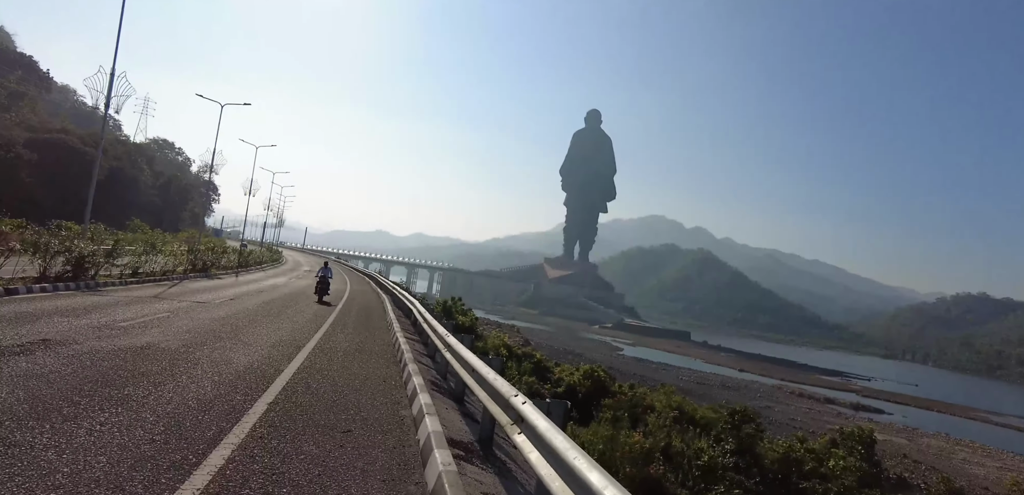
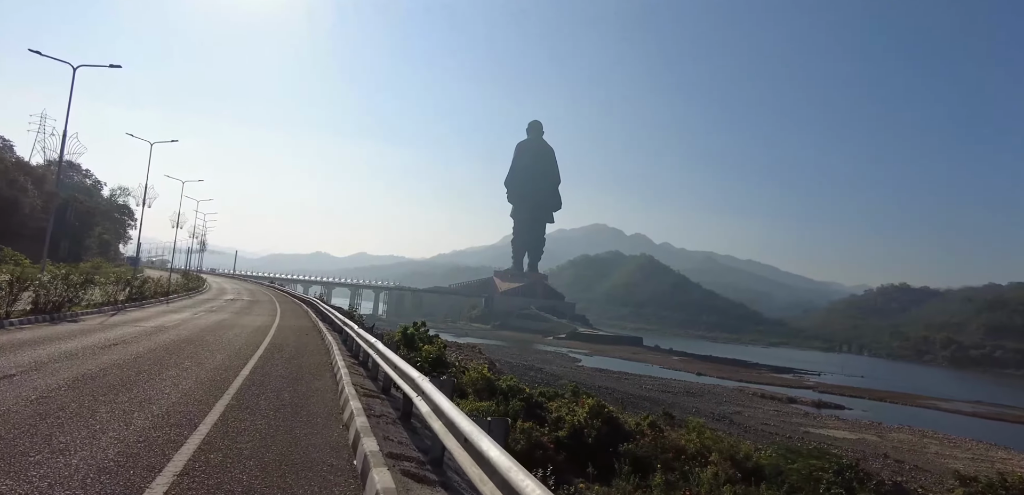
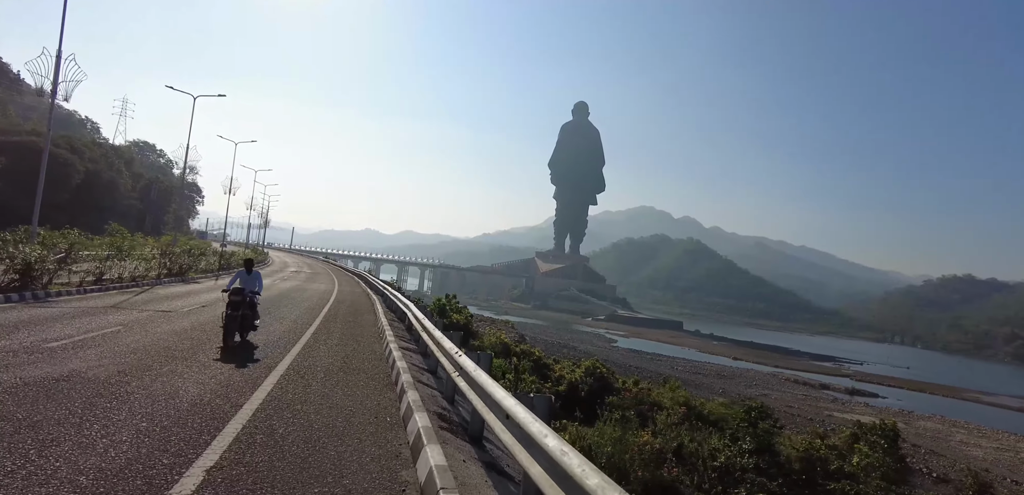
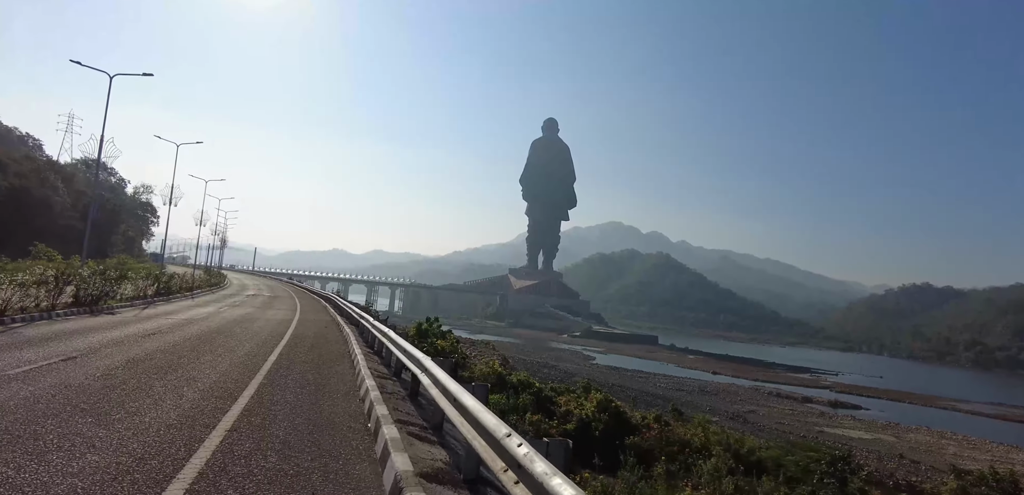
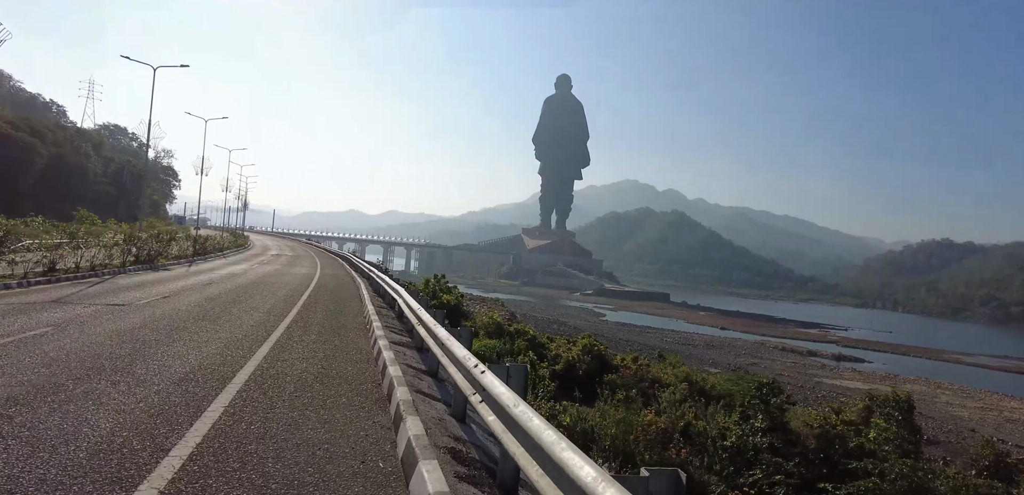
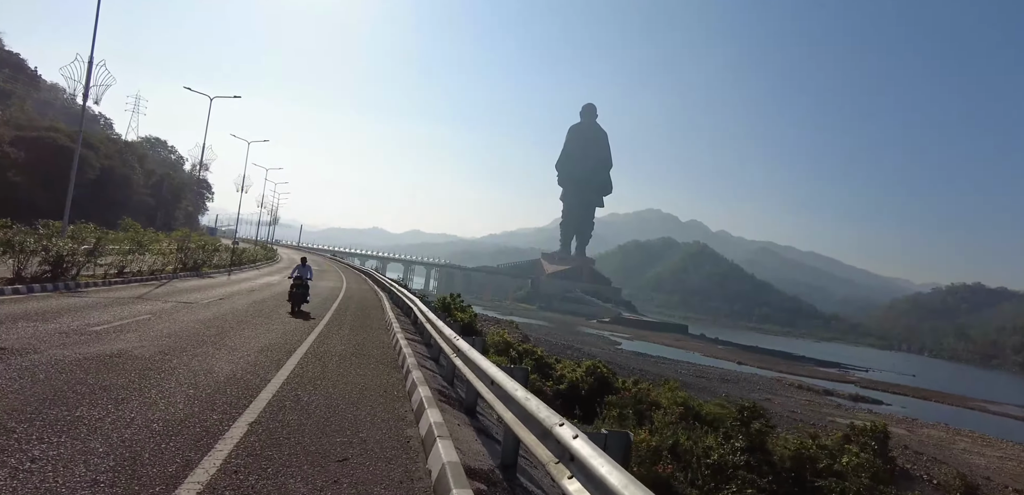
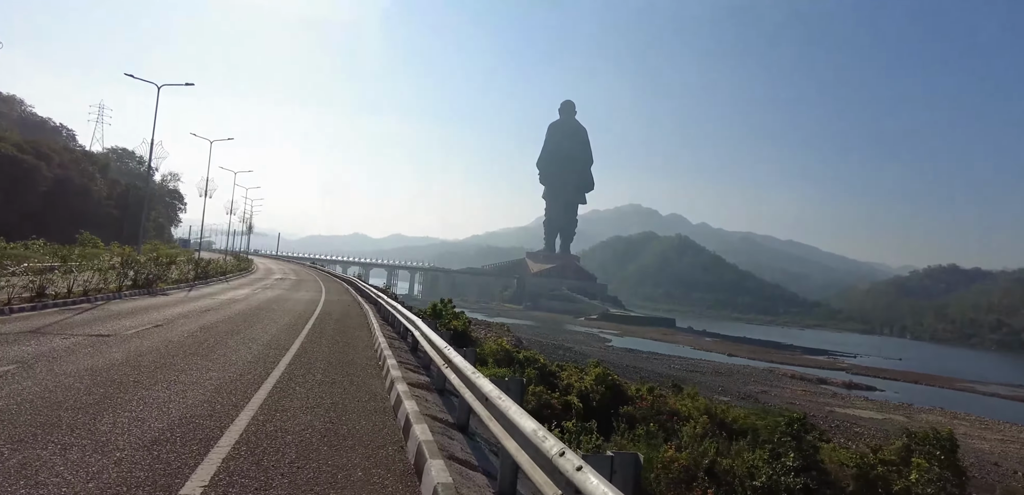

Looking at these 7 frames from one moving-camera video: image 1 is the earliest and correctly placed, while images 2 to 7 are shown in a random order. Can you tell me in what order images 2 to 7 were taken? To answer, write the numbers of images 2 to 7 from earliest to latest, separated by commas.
6, 3, 5, 7, 4, 2
